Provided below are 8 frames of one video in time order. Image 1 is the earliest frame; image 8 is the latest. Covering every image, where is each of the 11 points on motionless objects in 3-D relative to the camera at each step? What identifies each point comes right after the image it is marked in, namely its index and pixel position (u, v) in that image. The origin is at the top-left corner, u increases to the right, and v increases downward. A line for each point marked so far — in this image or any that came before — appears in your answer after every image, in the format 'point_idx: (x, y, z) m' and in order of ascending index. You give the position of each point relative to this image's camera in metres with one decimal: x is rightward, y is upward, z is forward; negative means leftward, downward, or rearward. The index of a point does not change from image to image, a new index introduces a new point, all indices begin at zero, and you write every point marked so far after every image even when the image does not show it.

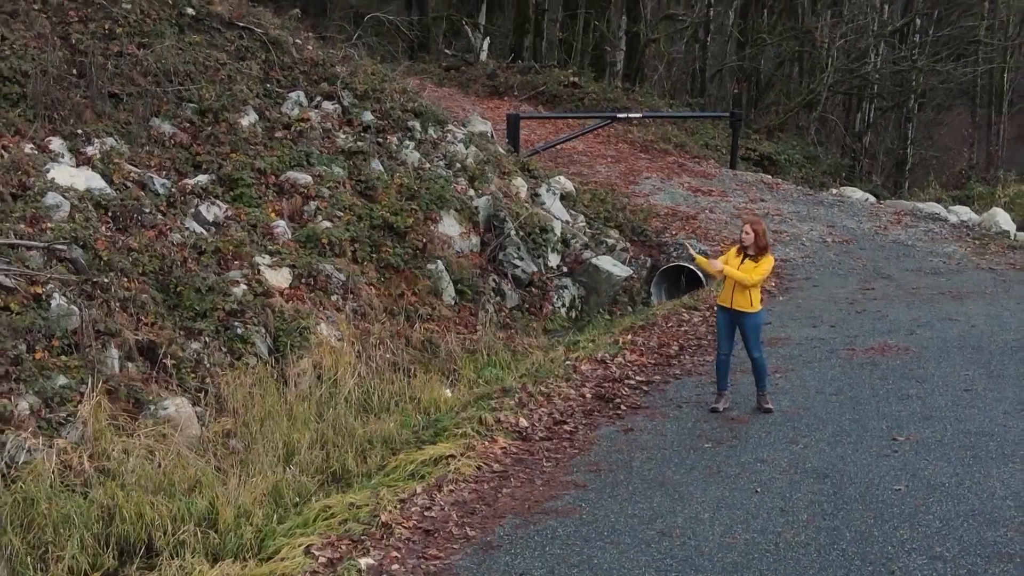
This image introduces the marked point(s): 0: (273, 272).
0: (-3.1, +0.2, +5.8) m
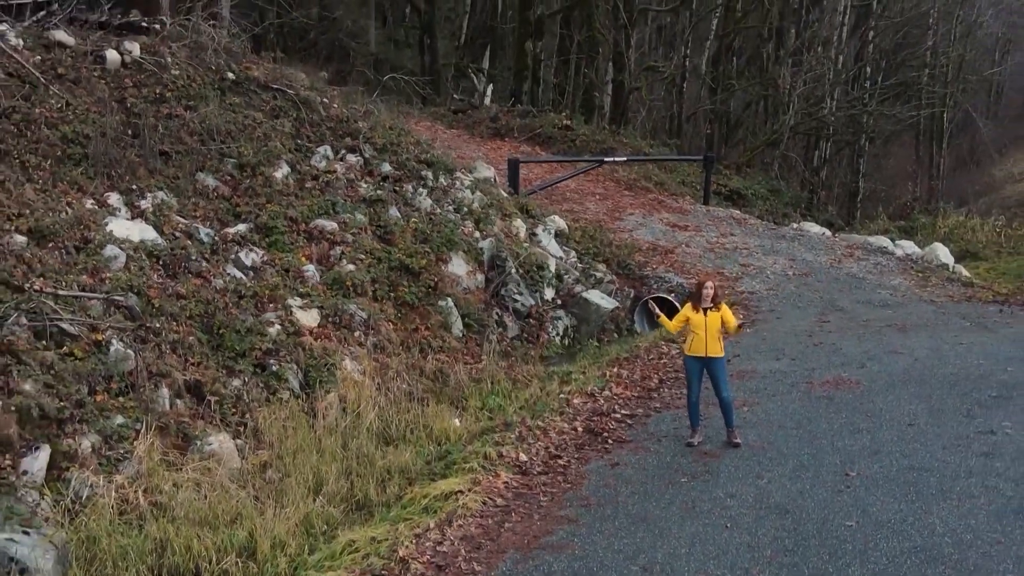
0: (-3.0, -0.4, +6.4) m
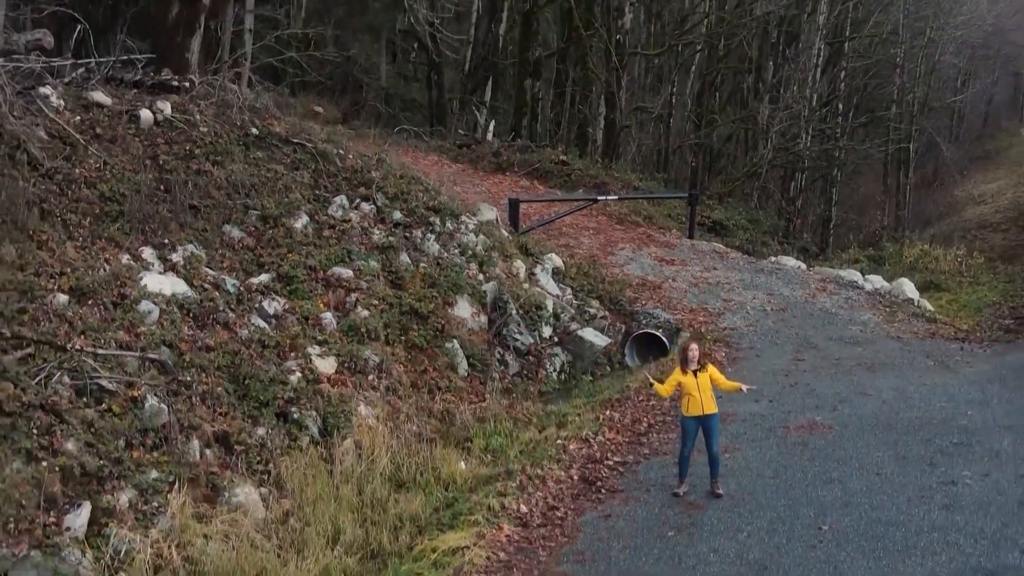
0: (-2.9, -1.1, +6.7) m
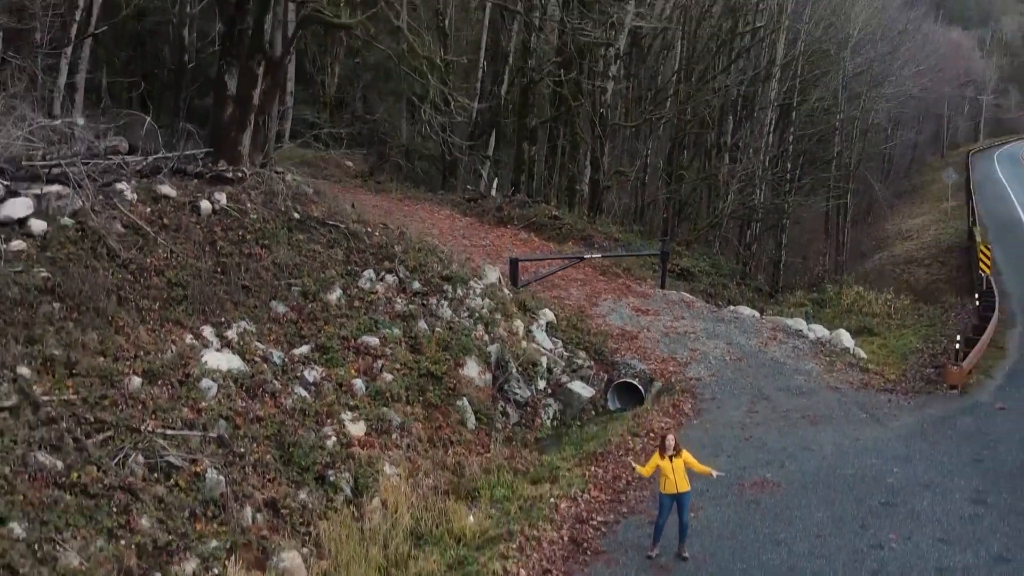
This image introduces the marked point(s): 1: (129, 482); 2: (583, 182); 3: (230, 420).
0: (-2.7, -2.3, +7.5) m
1: (-4.7, -2.4, +5.5) m
2: (+2.5, +3.9, +16.2) m
3: (-4.1, -1.9, +6.5) m
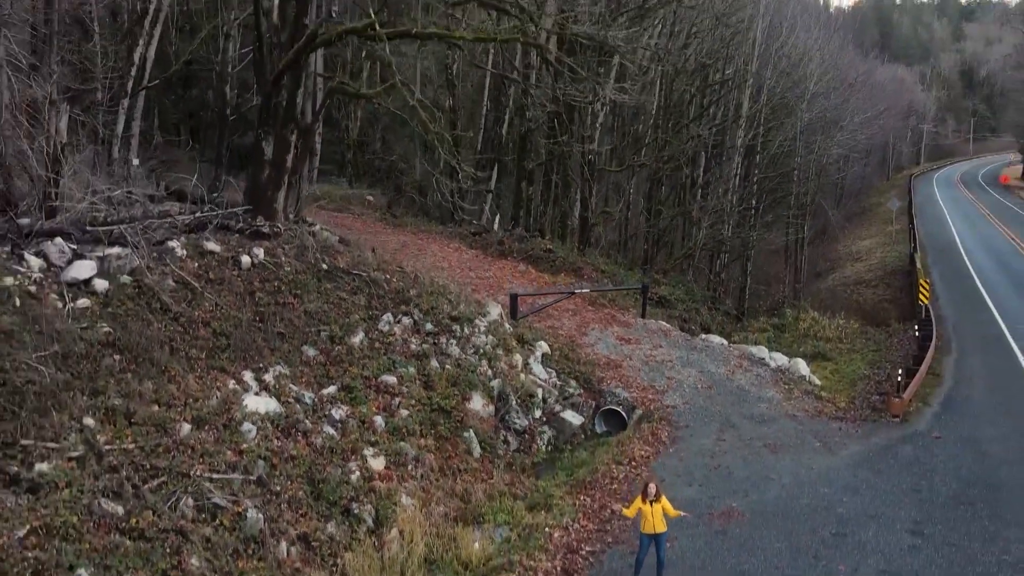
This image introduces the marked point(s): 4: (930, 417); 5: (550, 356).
0: (-2.5, -3.2, +8.2) m
1: (-4.4, -3.1, +6.0) m
2: (+2.1, +2.8, +17.3) m
3: (-3.9, -2.7, +7.1) m
4: (+11.5, -3.6, +12.4) m
5: (+1.1, -2.0, +12.7) m
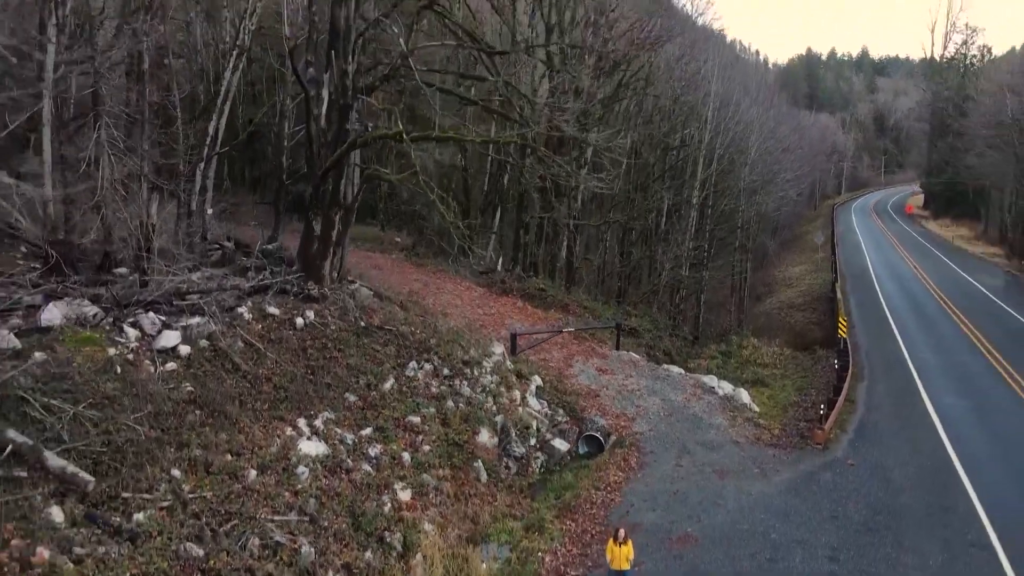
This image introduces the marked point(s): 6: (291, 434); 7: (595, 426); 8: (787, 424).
0: (-2.2, -4.3, +9.3) m
1: (-3.9, -4.2, +6.9) m
2: (+1.5, +1.4, +18.9) m
3: (-3.4, -3.8, +8.0) m
4: (+11.2, -5.2, +14.9) m
5: (+0.9, -3.2, +14.2) m
6: (-4.1, -2.7, +8.1) m
7: (+2.6, -4.3, +13.9) m
8: (+10.1, -5.0, +16.3) m
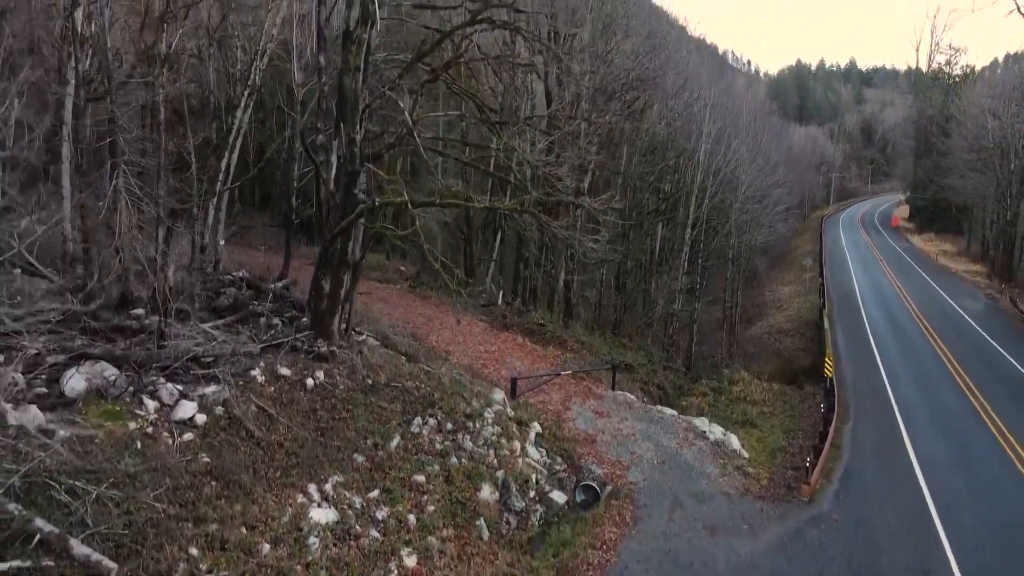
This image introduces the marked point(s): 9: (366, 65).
0: (-2.2, -5.8, +9.5) m
1: (-3.7, -5.6, +7.1) m
2: (+1.5, -0.3, +19.3) m
3: (-3.3, -5.3, +8.3) m
4: (+11.2, -7.1, +15.4) m
5: (+0.9, -4.9, +14.5) m
6: (-4.0, -4.1, +8.3) m
7: (+2.6, -6.0, +14.3) m
8: (+10.0, -6.9, +16.8) m
9: (-4.1, +6.0, +12.1) m
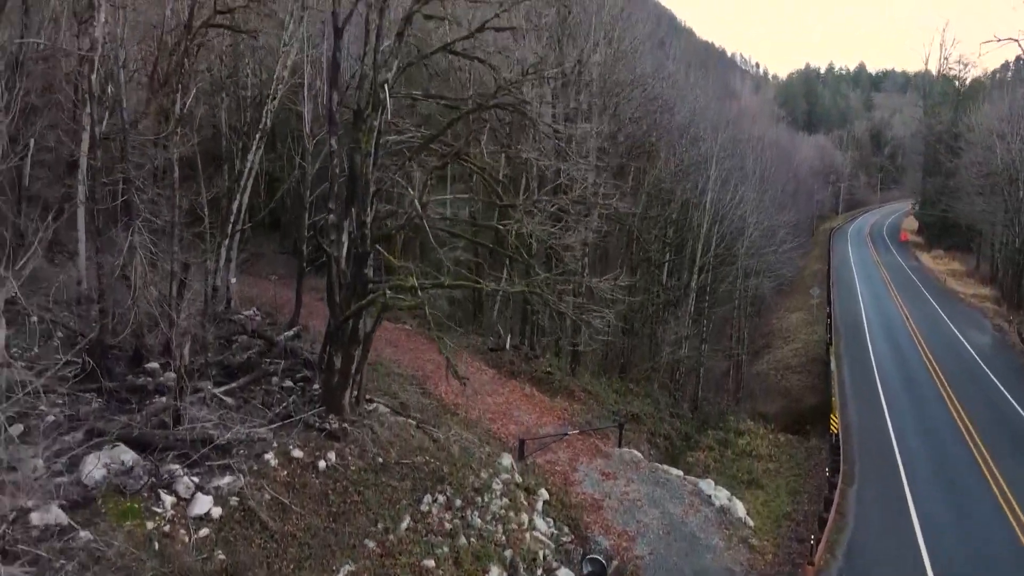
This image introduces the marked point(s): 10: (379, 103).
0: (-2.0, -7.9, +9.6) m
1: (-3.6, -7.7, +7.2) m
2: (+1.9, -2.7, +19.4) m
3: (-3.1, -7.3, +8.3) m
4: (+11.3, -9.7, +15.3) m
5: (+1.1, -7.2, +14.5) m
6: (-3.7, -6.2, +8.4) m
7: (+2.8, -8.4, +14.3) m
8: (+10.2, -9.5, +16.7) m
9: (-3.5, +3.9, +12.3) m
10: (-3.4, +5.1, +12.1) m
